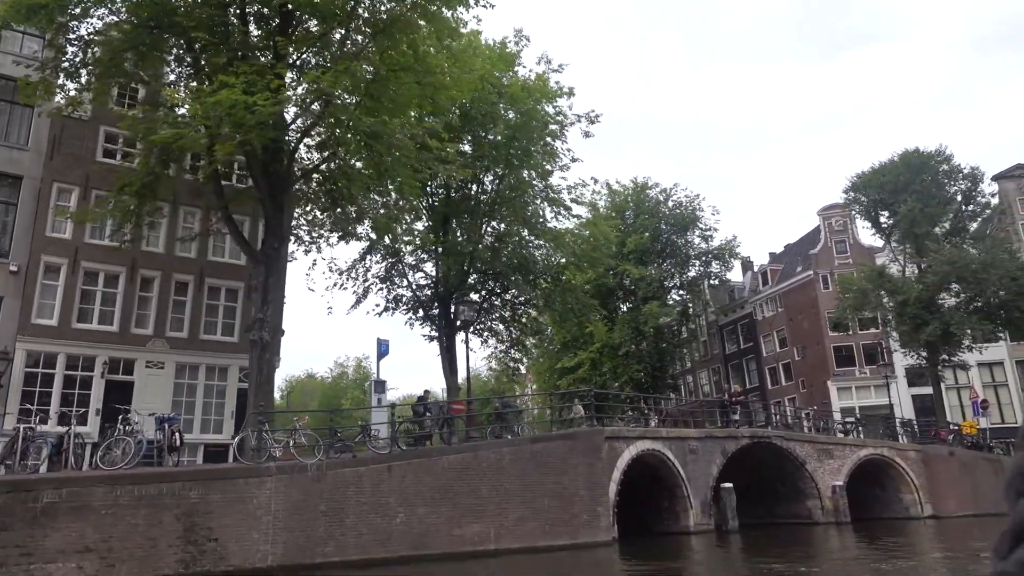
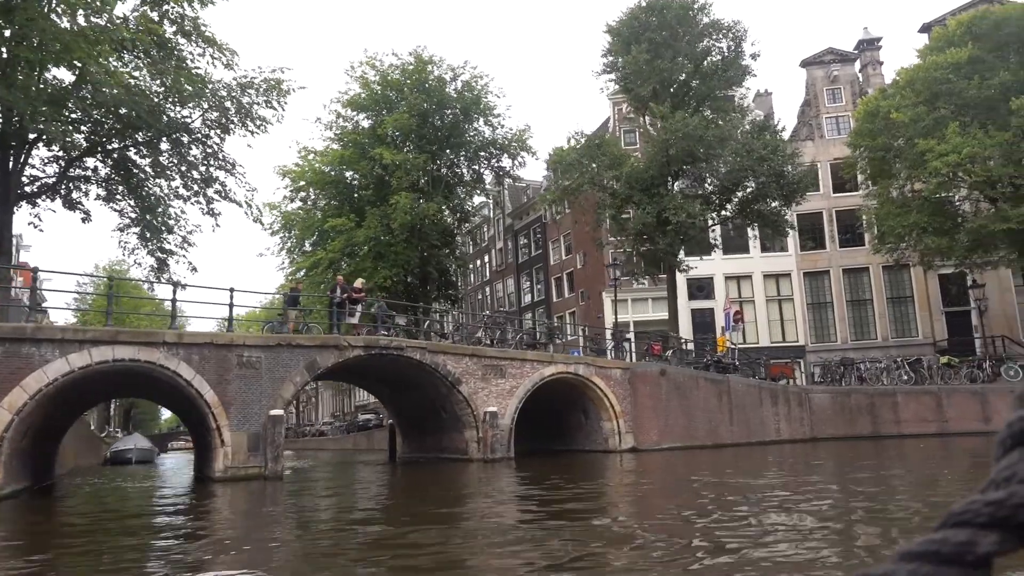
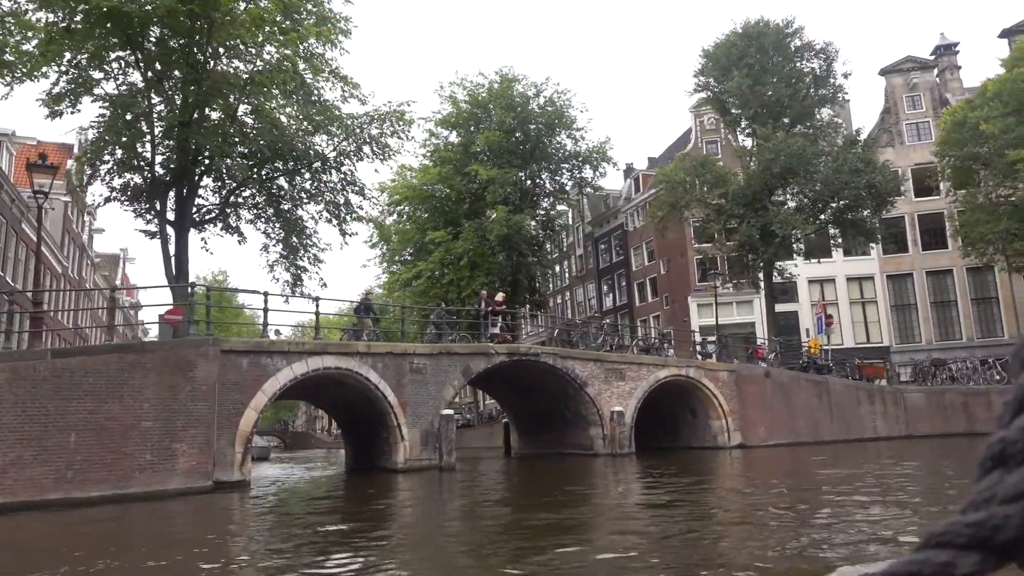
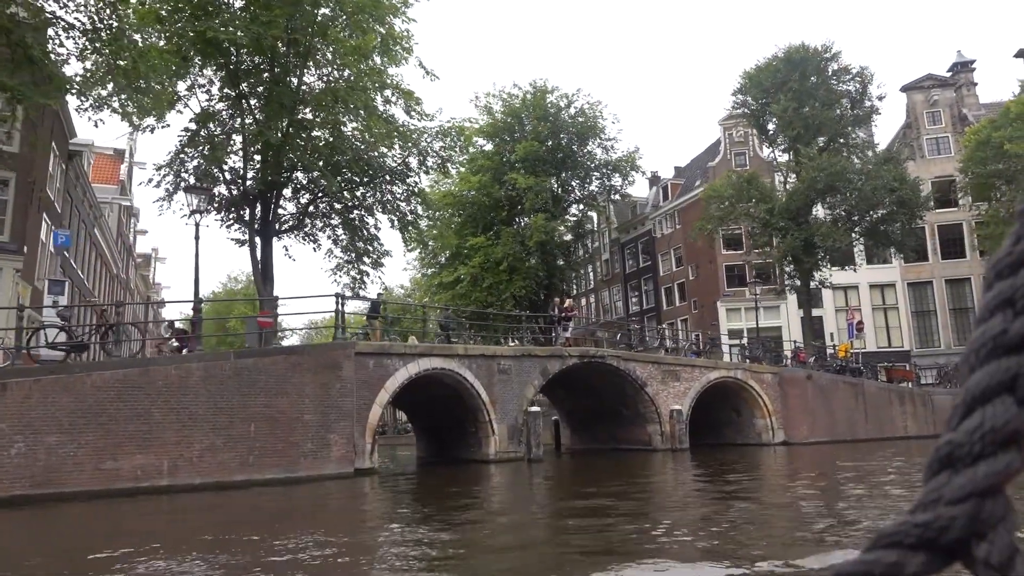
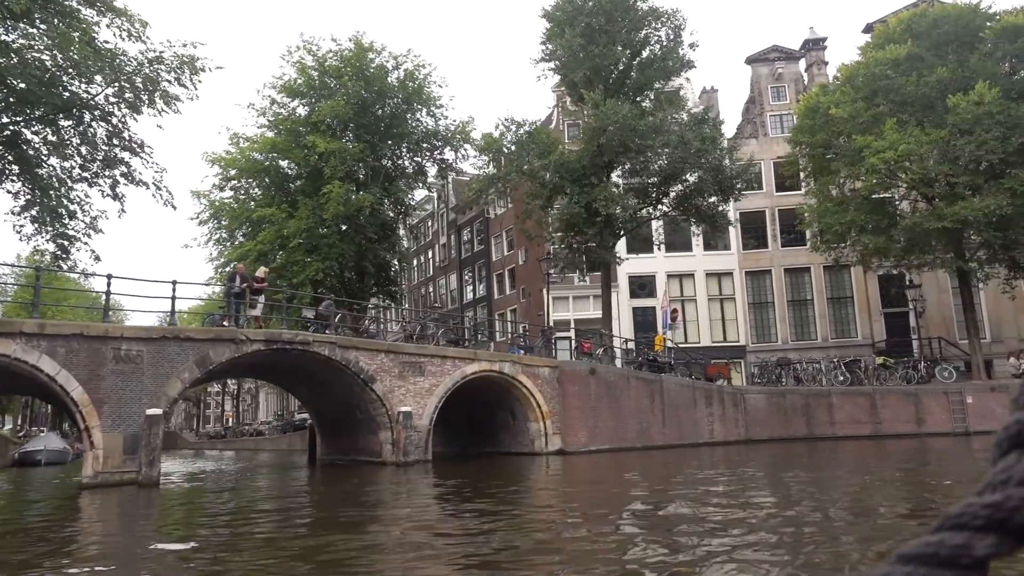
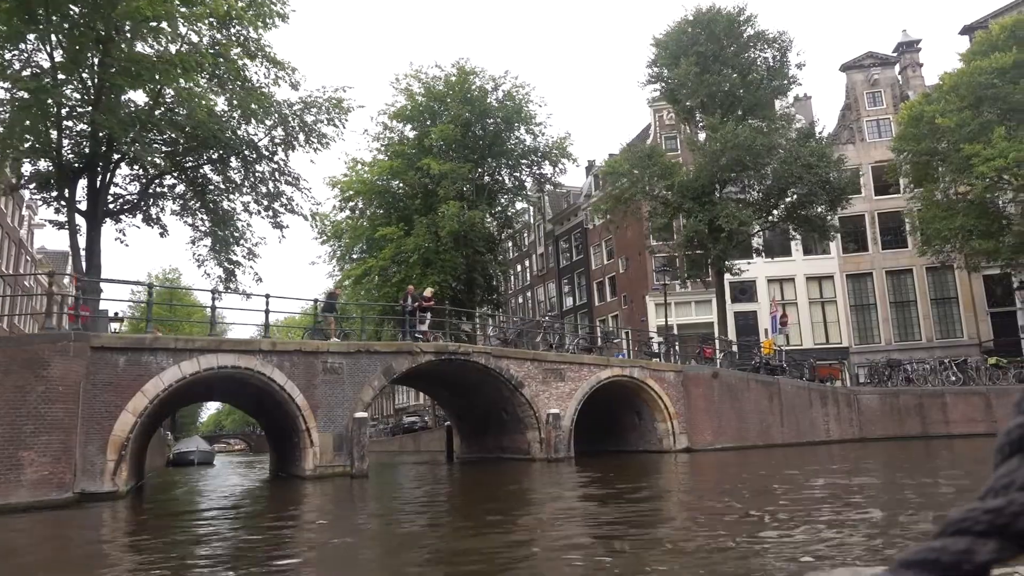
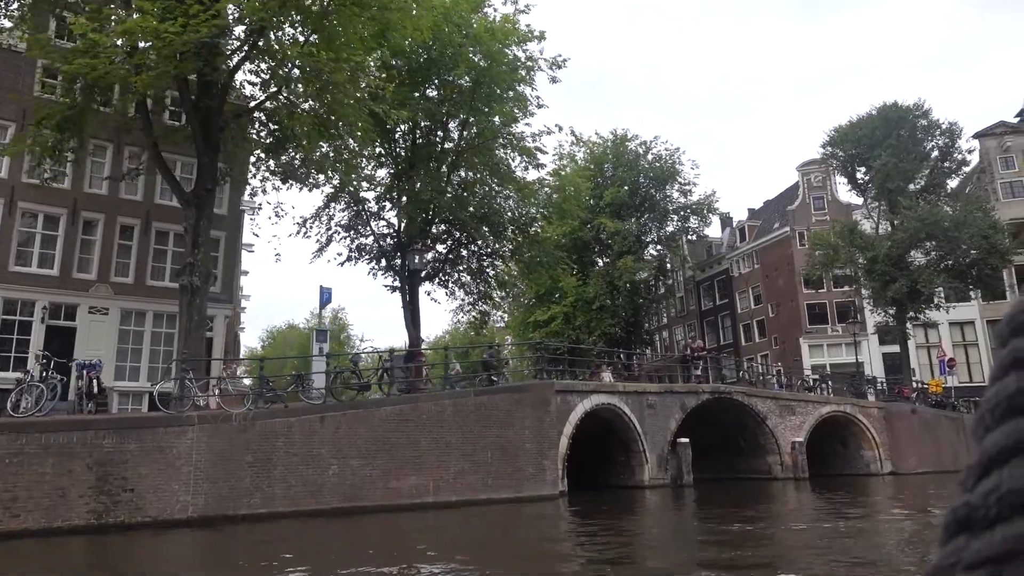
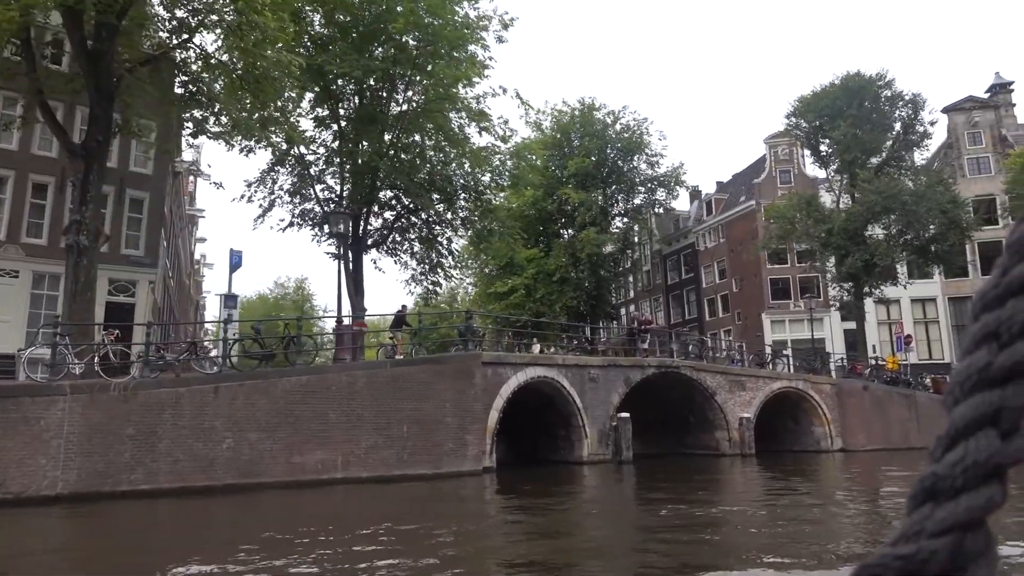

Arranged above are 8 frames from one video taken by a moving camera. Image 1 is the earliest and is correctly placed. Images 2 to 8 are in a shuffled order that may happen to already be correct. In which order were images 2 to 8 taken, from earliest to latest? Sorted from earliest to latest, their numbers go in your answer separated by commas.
7, 8, 4, 3, 6, 2, 5
